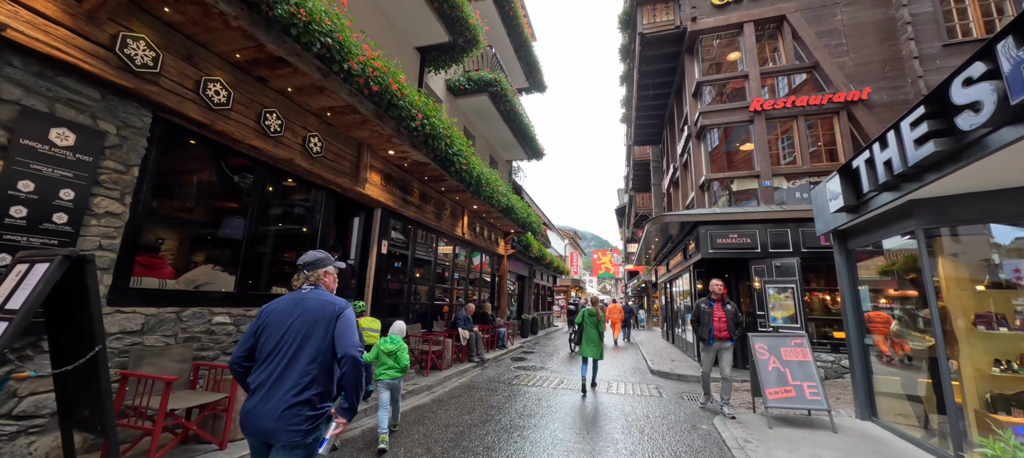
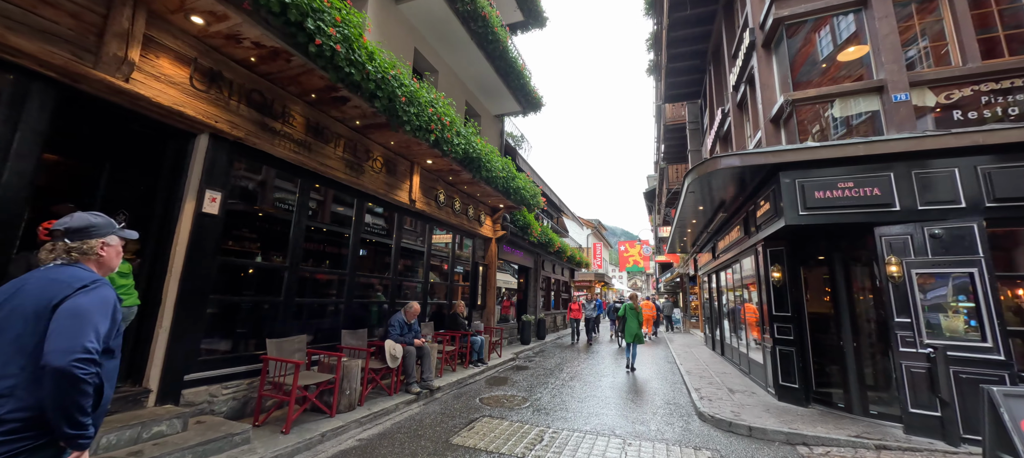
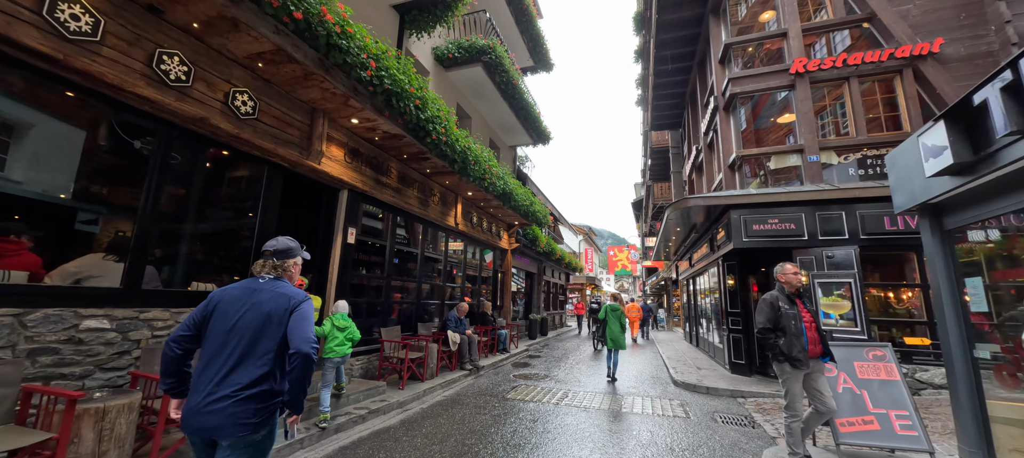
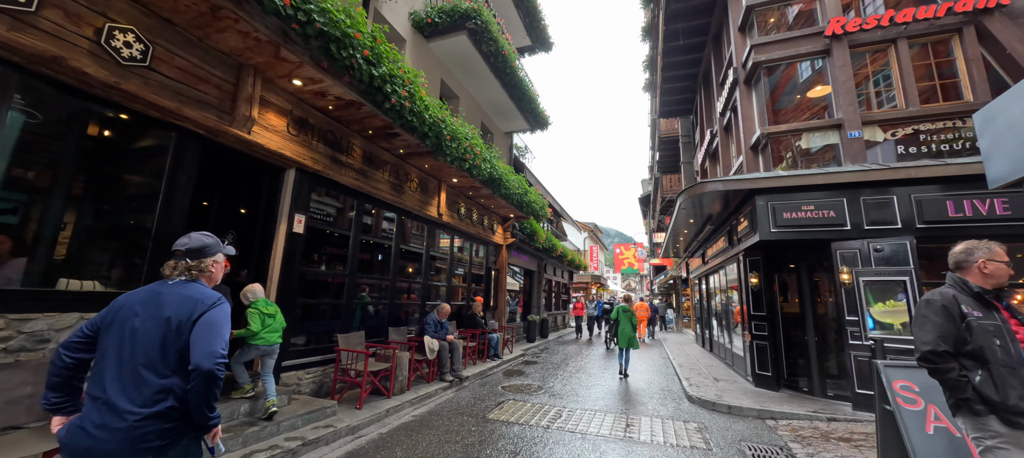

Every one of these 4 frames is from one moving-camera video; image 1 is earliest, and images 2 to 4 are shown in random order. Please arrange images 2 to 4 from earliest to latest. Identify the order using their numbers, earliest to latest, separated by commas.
3, 4, 2
